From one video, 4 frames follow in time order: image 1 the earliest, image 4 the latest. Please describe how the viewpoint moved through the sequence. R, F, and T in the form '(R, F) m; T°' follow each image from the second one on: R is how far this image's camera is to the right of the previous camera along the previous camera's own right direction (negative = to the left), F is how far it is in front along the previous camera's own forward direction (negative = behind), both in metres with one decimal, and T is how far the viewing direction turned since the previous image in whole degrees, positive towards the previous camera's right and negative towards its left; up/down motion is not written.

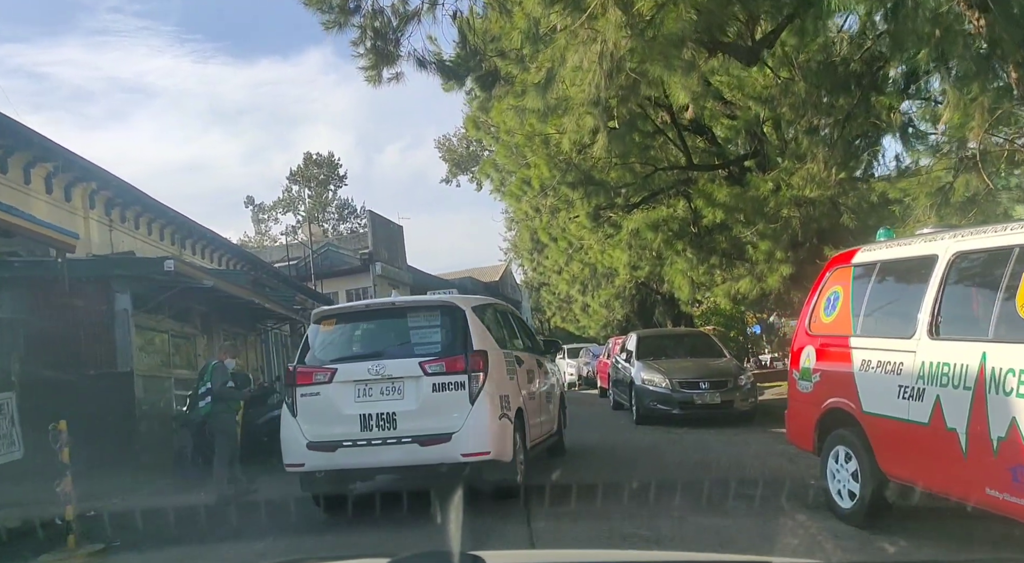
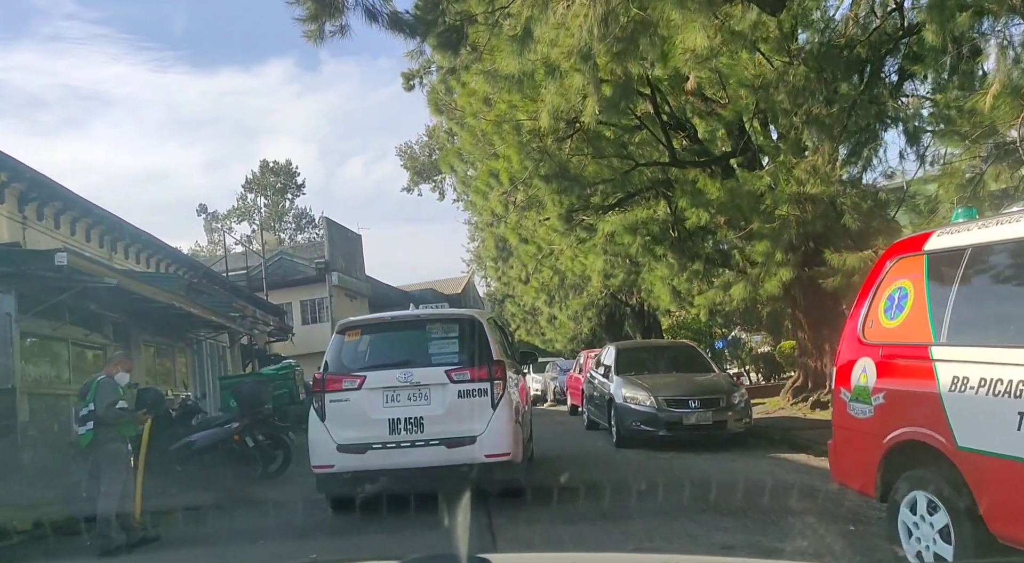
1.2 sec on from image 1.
(0.0, +1.5) m; +3°
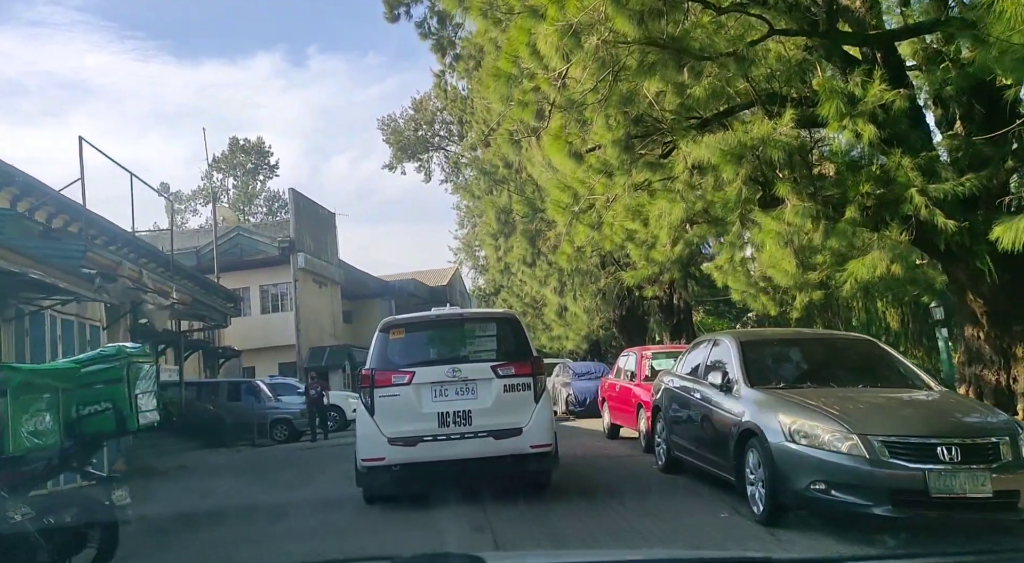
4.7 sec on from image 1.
(-0.5, +5.4) m; +1°
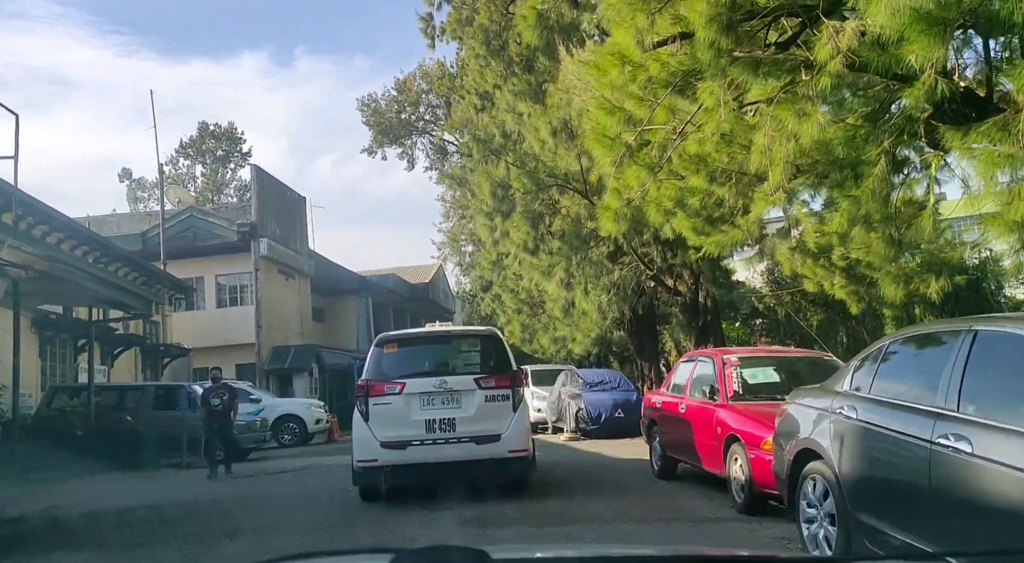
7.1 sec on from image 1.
(-0.3, +3.9) m; +1°
